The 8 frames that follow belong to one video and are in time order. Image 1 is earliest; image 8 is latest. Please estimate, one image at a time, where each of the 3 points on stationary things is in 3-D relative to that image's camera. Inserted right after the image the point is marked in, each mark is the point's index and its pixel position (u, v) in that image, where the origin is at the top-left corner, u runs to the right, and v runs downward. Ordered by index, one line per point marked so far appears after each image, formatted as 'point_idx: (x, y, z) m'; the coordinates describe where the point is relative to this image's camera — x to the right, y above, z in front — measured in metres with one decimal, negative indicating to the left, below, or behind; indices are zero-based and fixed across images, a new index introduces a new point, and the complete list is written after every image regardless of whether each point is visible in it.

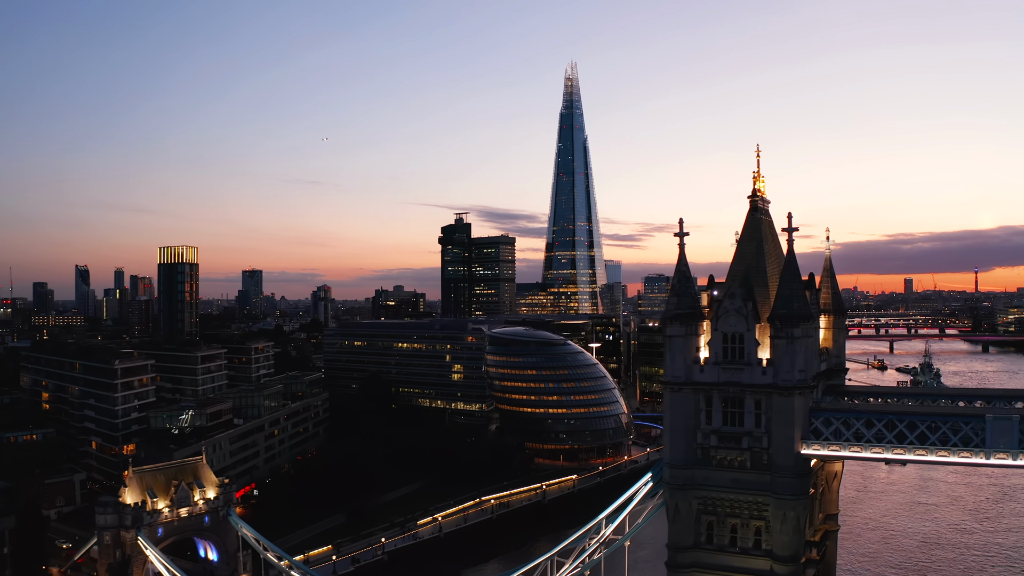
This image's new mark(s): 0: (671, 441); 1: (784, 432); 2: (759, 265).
0: (+4.0, -3.9, +18.3) m
1: (+6.4, -3.4, +17.1) m
2: (+6.4, +0.6, +19.6) m
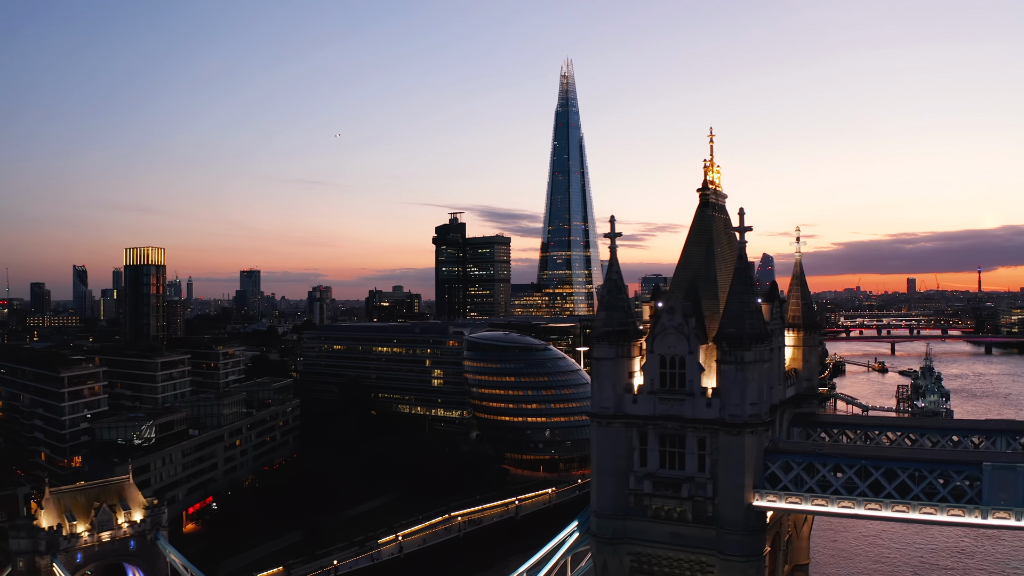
0: (+1.8, -4.1, +15.0) m
1: (+4.2, -3.6, +13.8) m
2: (+4.2, +0.4, +16.3) m
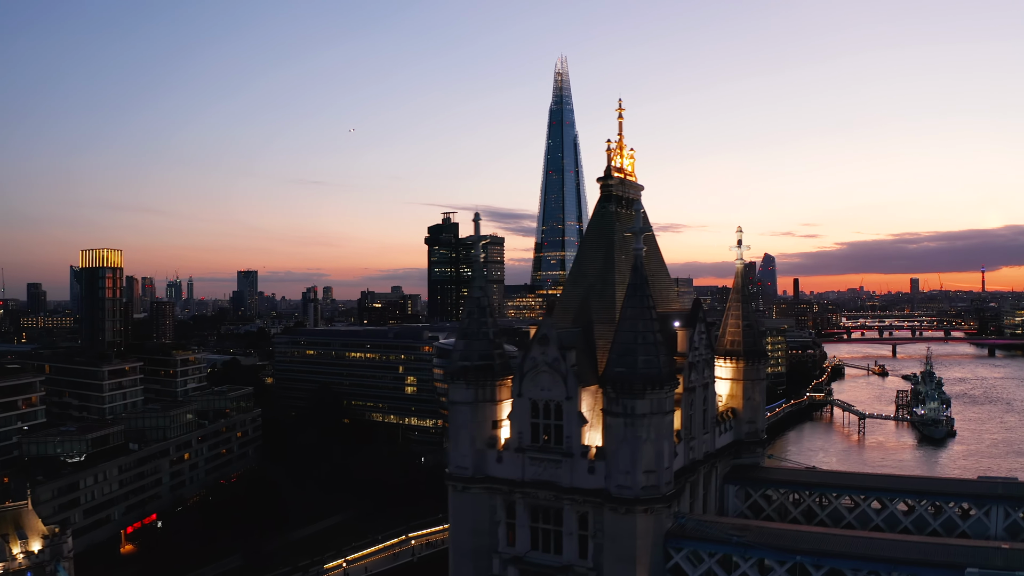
0: (-0.9, -4.4, +11.3) m
1: (+1.5, -3.9, +10.1) m
2: (+1.5, 0.0, +12.5) m
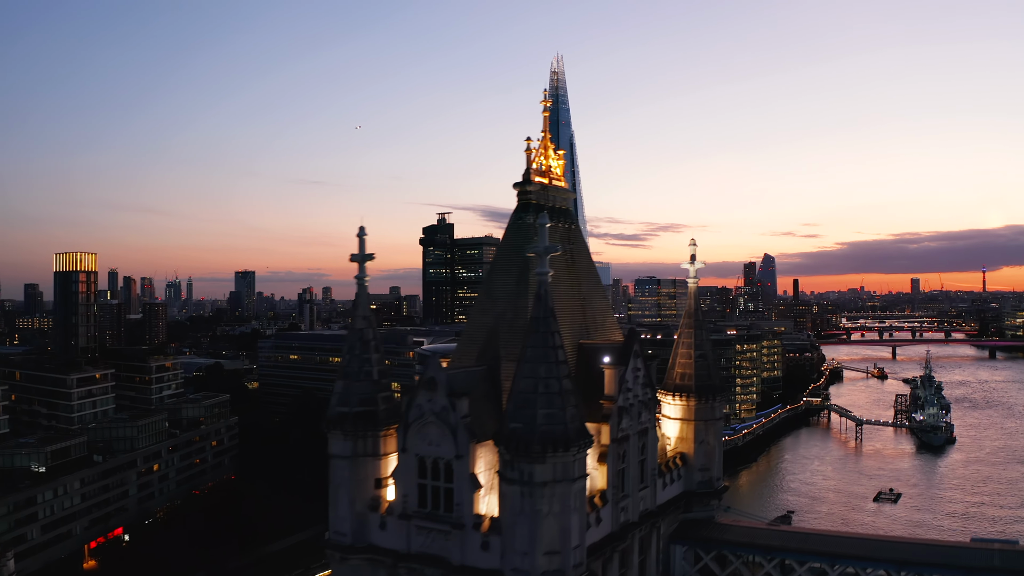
0: (-2.3, -4.8, +9.3) m
1: (+0.1, -4.3, +8.1) m
2: (+0.1, -0.3, +10.5) m
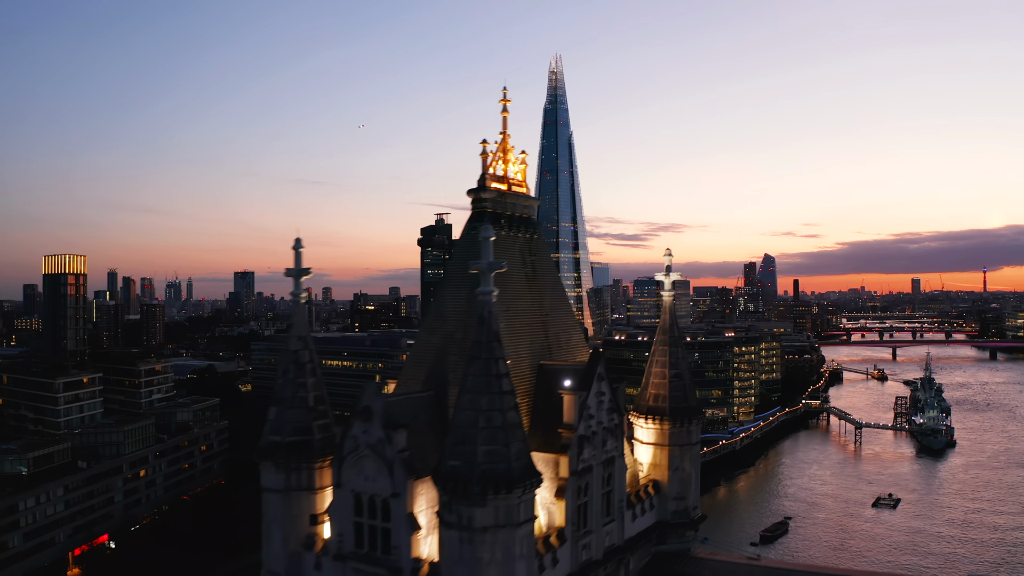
0: (-2.9, -5.0, +8.4) m
1: (-0.5, -4.5, +7.2) m
2: (-0.5, -0.5, +9.7) m
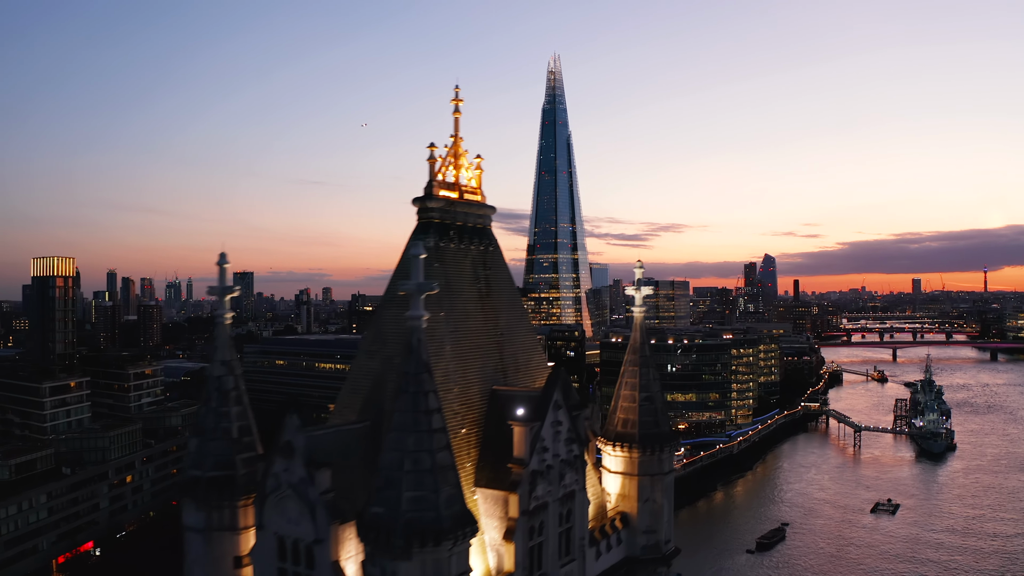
0: (-3.5, -5.2, +7.6) m
1: (-1.1, -4.7, +6.4) m
2: (-1.1, -0.8, +8.8) m
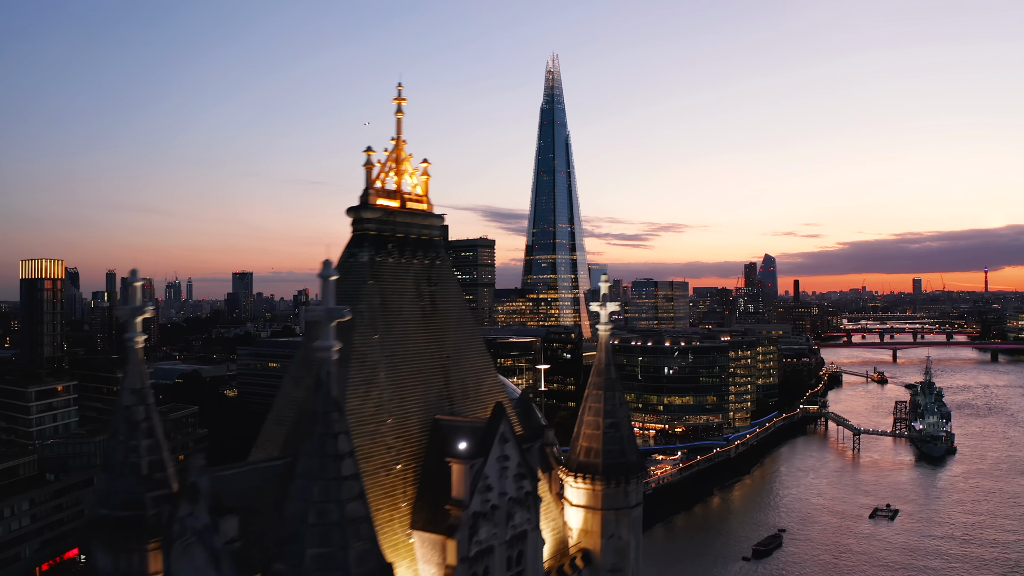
0: (-4.1, -5.4, +6.8) m
1: (-1.7, -4.9, +5.5) m
2: (-1.7, -1.0, +8.0) m
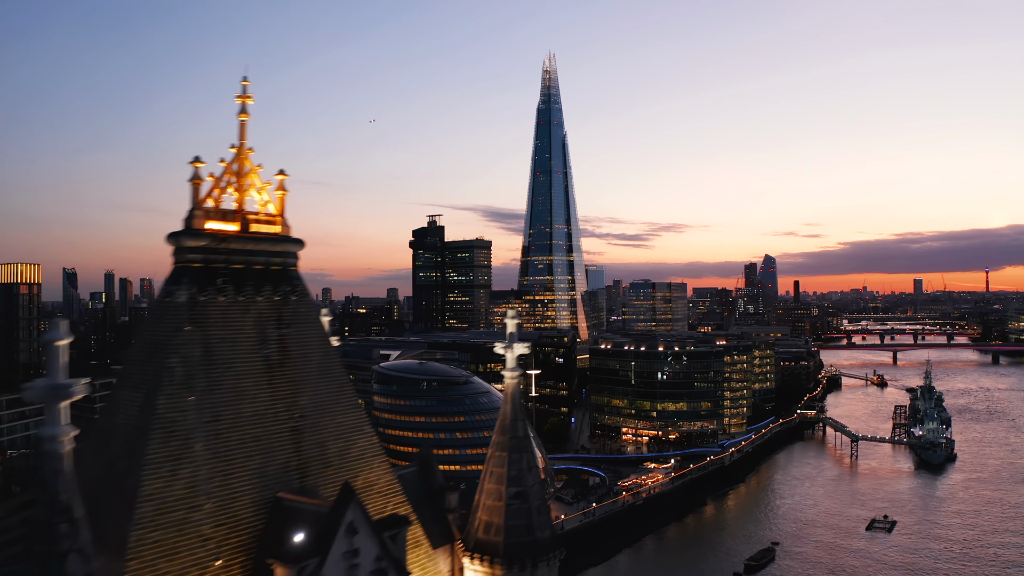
0: (-5.2, -5.8, +5.1) m
1: (-2.8, -5.3, +3.9) m
2: (-2.8, -1.3, +6.4) m
